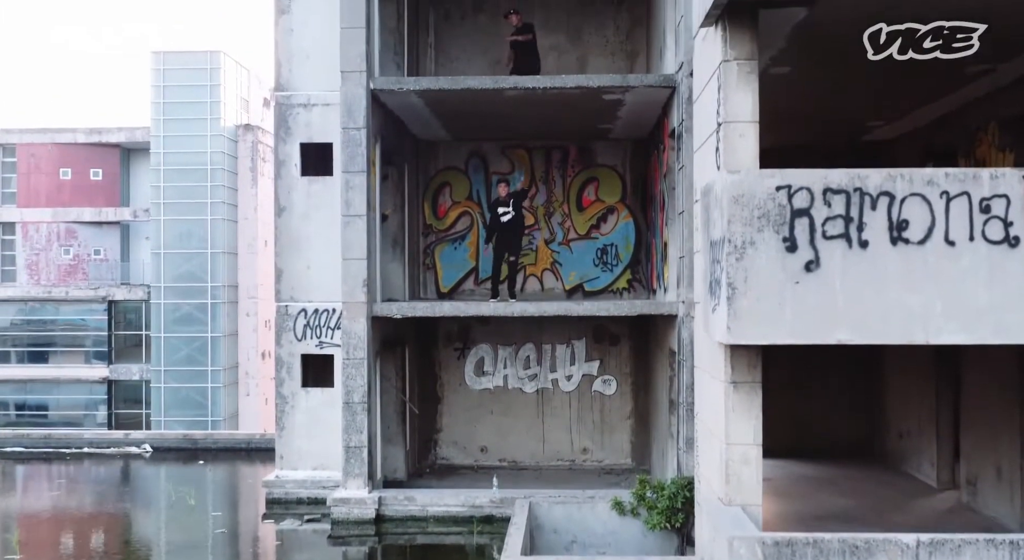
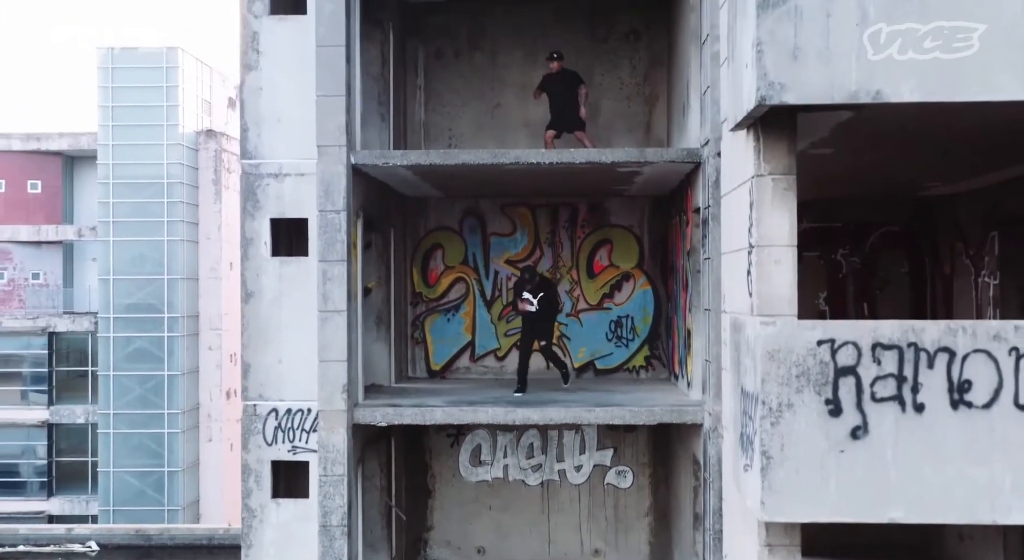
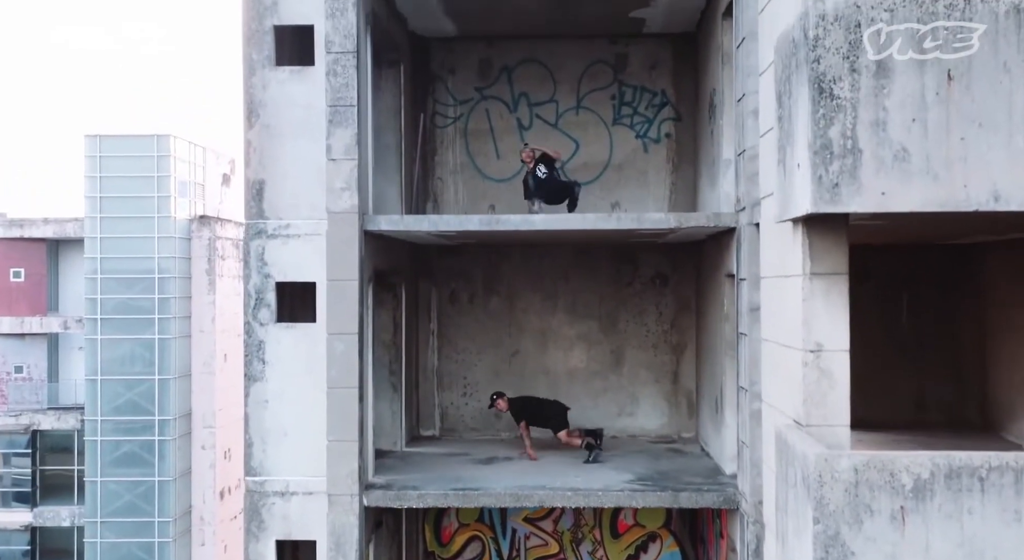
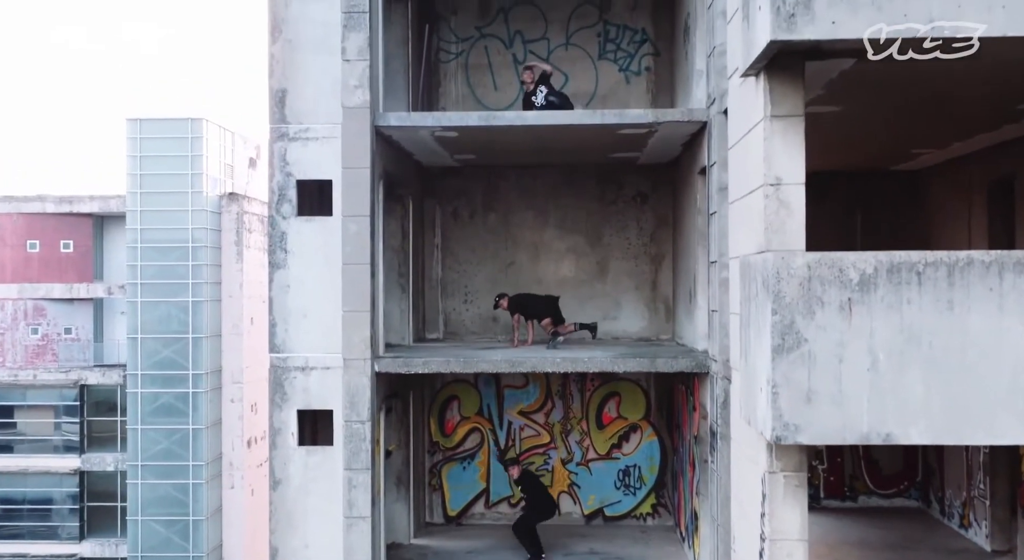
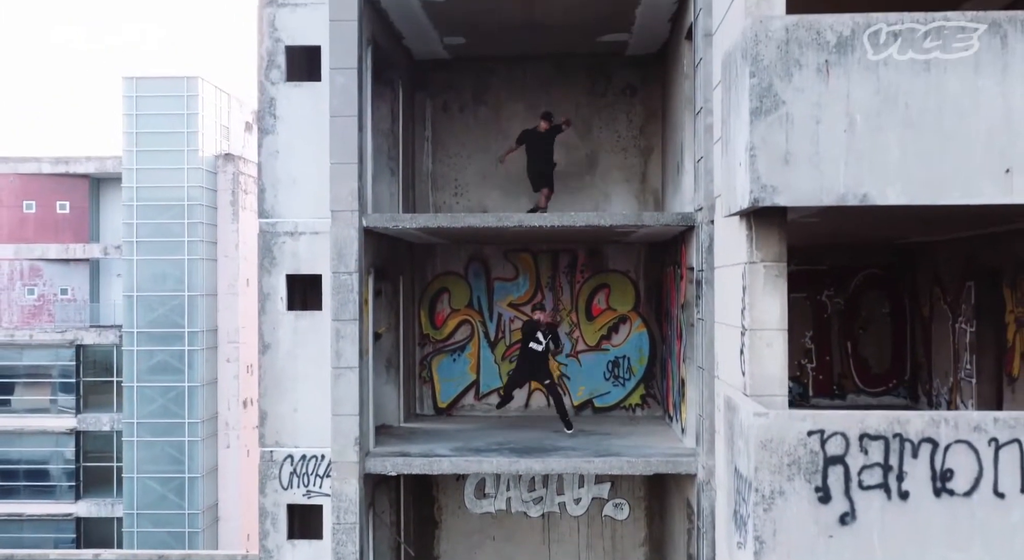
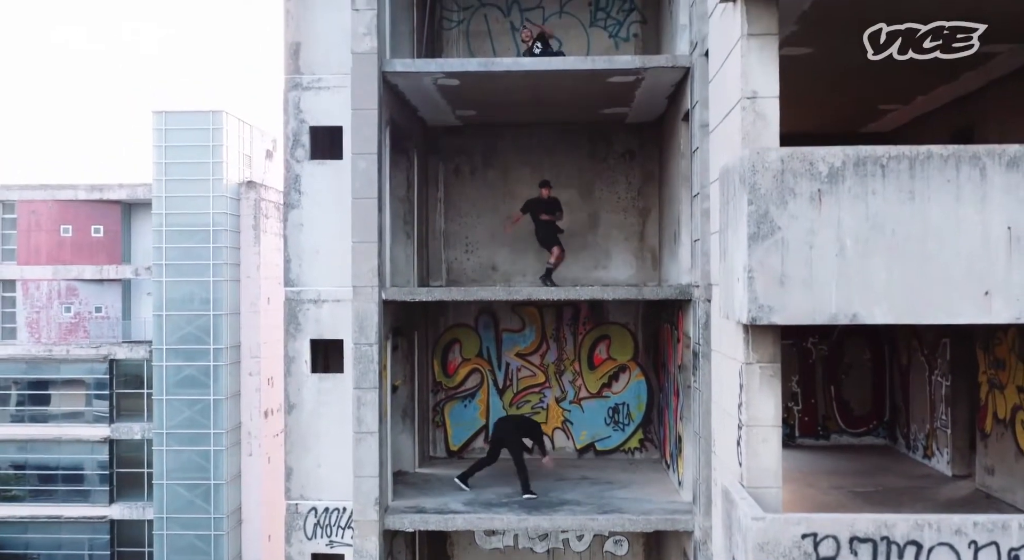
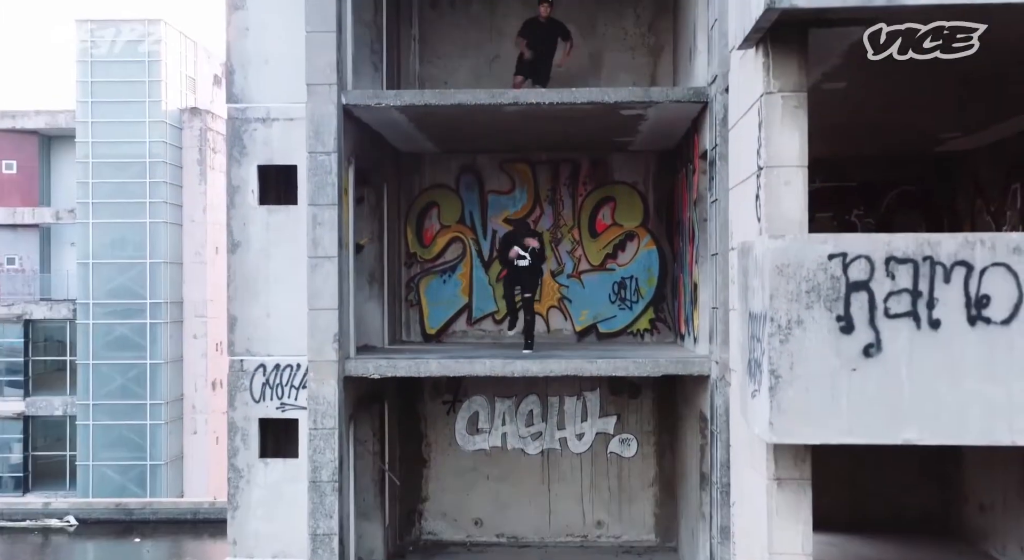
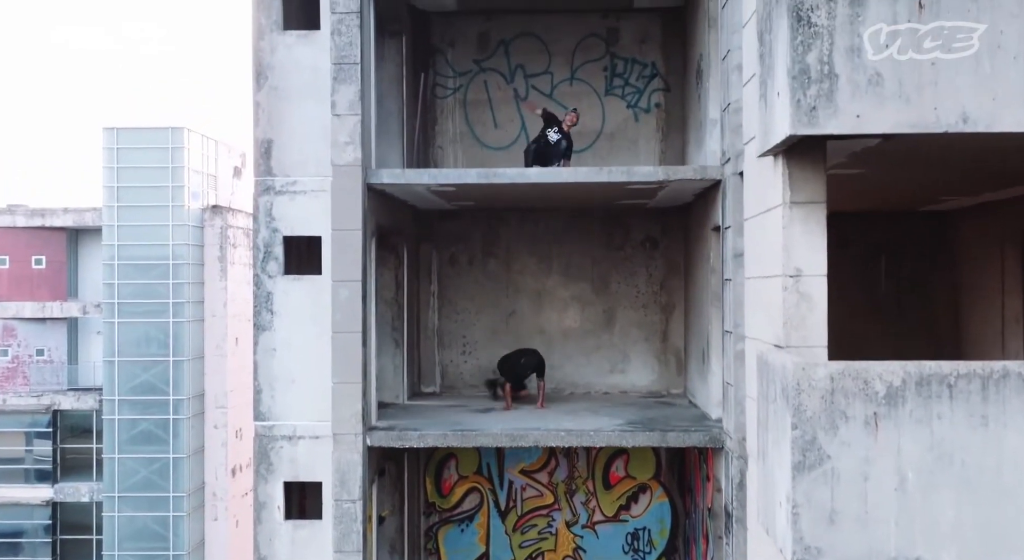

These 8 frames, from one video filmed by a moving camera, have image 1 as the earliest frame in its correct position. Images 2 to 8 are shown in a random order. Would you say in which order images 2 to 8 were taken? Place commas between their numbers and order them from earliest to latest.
7, 2, 5, 6, 4, 8, 3
